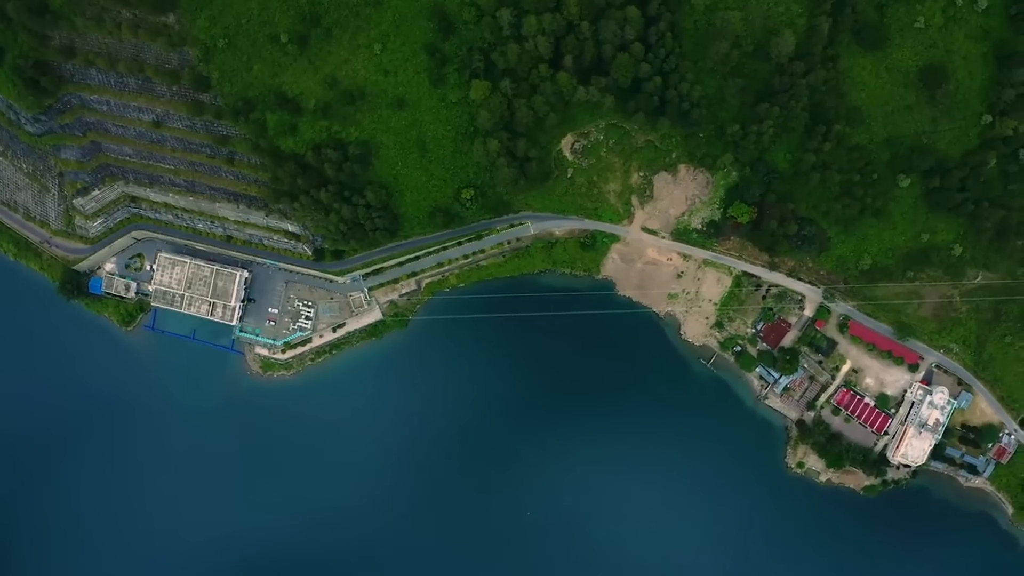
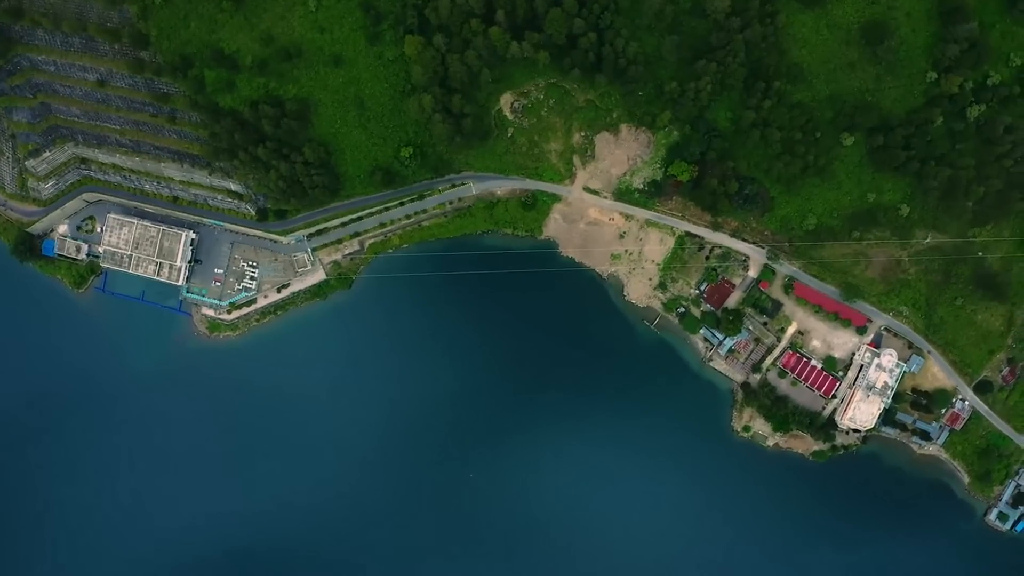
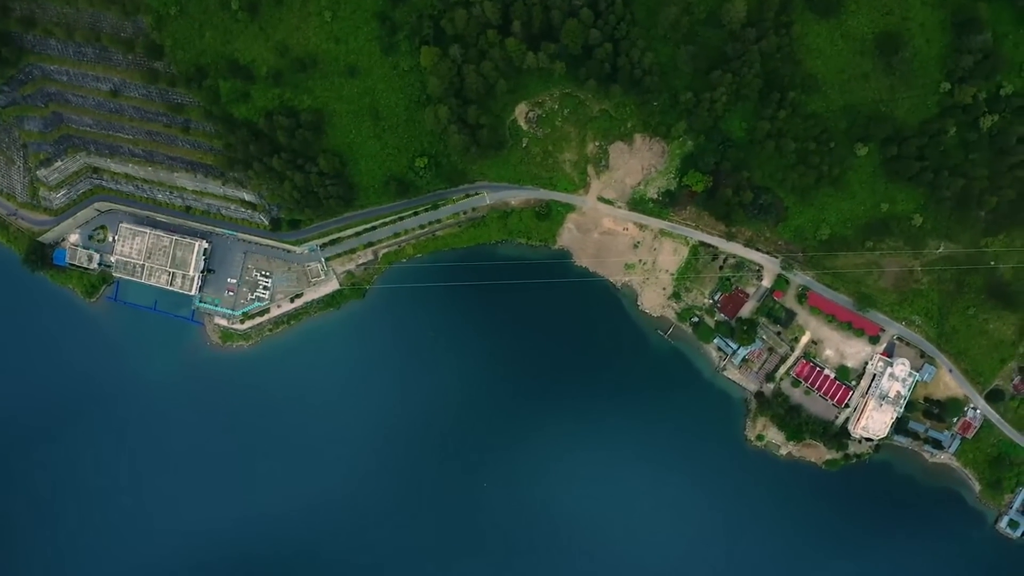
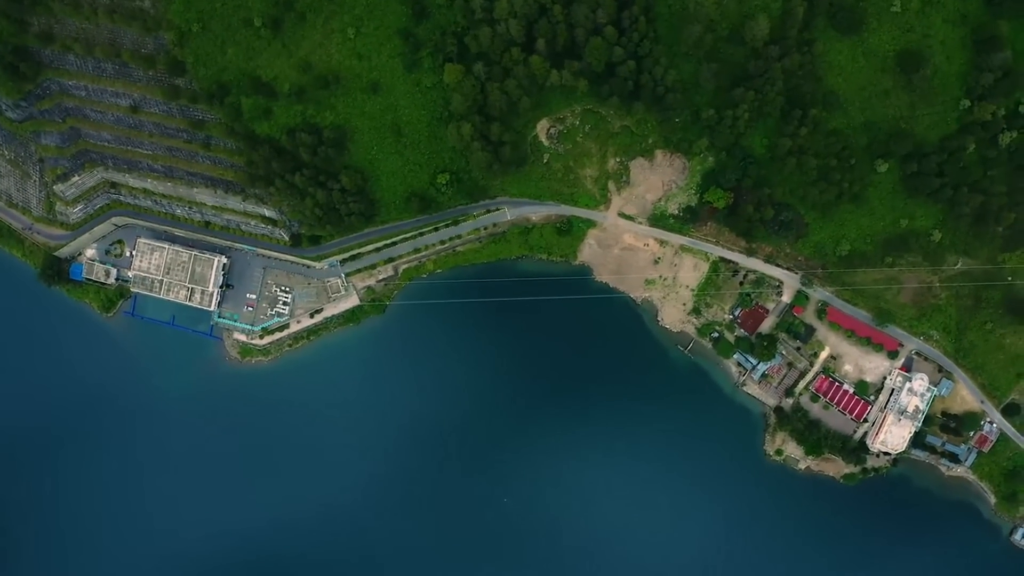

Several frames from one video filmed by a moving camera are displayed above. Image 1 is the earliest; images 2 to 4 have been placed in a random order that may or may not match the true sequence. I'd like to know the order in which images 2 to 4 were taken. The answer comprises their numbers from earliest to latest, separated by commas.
4, 3, 2
